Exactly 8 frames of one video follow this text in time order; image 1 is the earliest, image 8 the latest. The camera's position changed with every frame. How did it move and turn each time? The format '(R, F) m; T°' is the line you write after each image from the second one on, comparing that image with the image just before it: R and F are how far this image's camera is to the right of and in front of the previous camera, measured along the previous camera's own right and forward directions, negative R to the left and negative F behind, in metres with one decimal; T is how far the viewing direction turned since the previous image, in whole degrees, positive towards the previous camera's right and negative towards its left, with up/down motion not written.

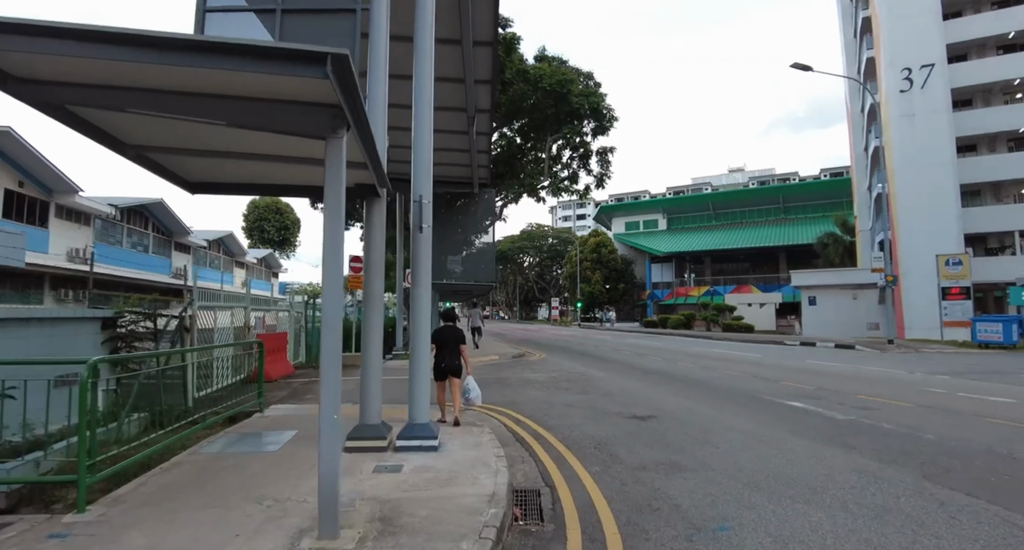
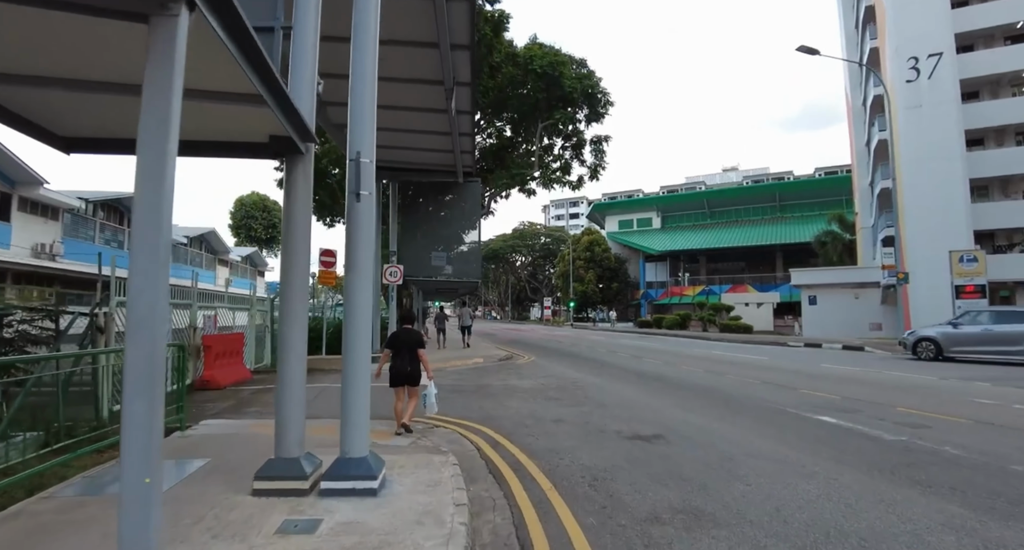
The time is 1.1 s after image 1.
(+0.2, +1.5) m; +1°
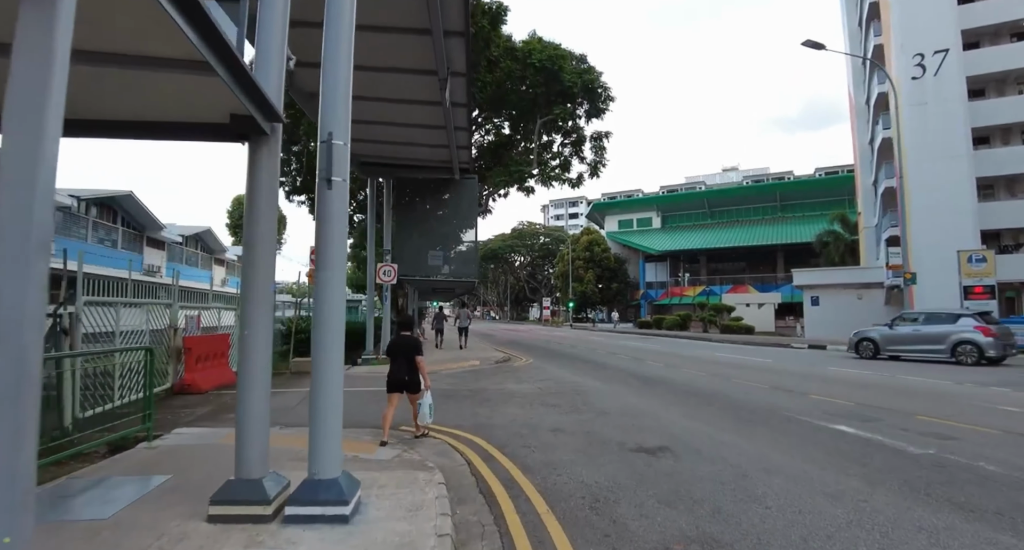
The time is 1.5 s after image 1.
(+0.1, +0.5) m; 0°
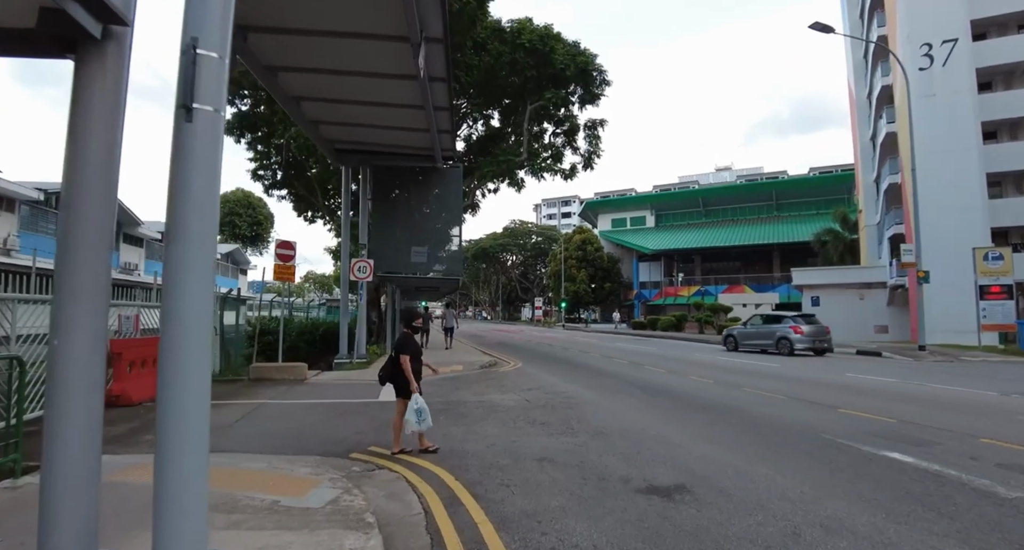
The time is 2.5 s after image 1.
(+0.2, +1.4) m; +1°
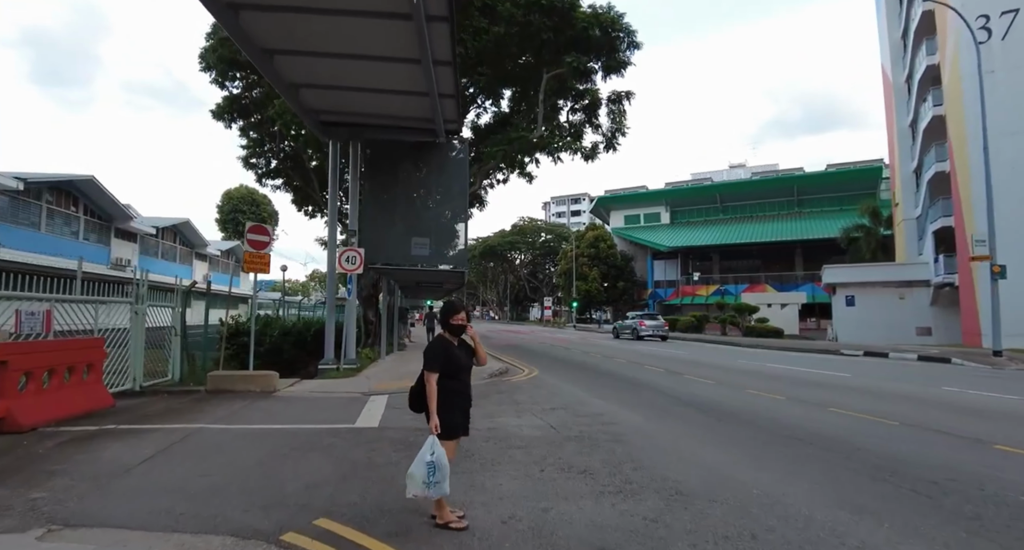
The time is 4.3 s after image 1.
(-0.2, +2.3) m; -1°
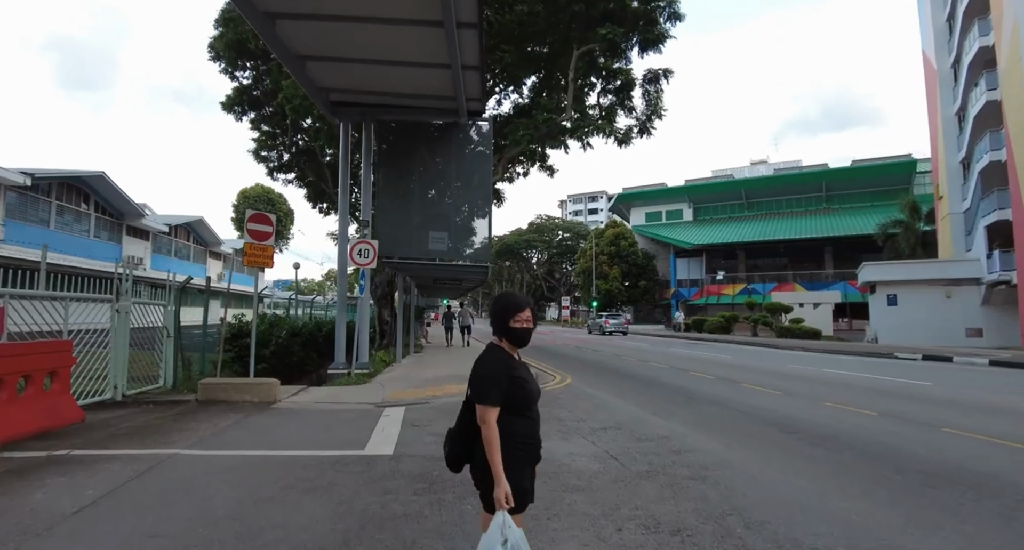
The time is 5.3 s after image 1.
(-0.4, +1.4) m; -2°
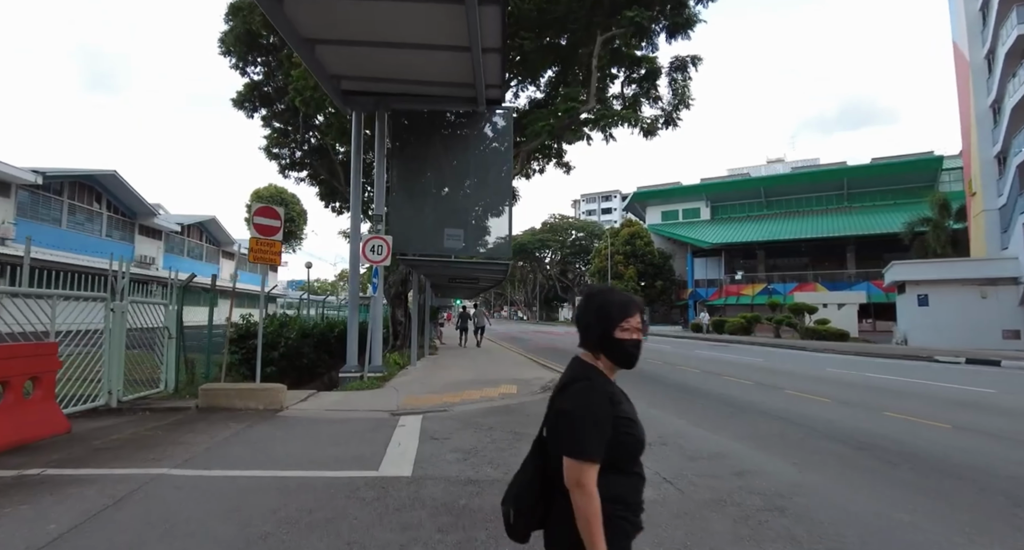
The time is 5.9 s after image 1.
(-0.2, +0.7) m; -1°
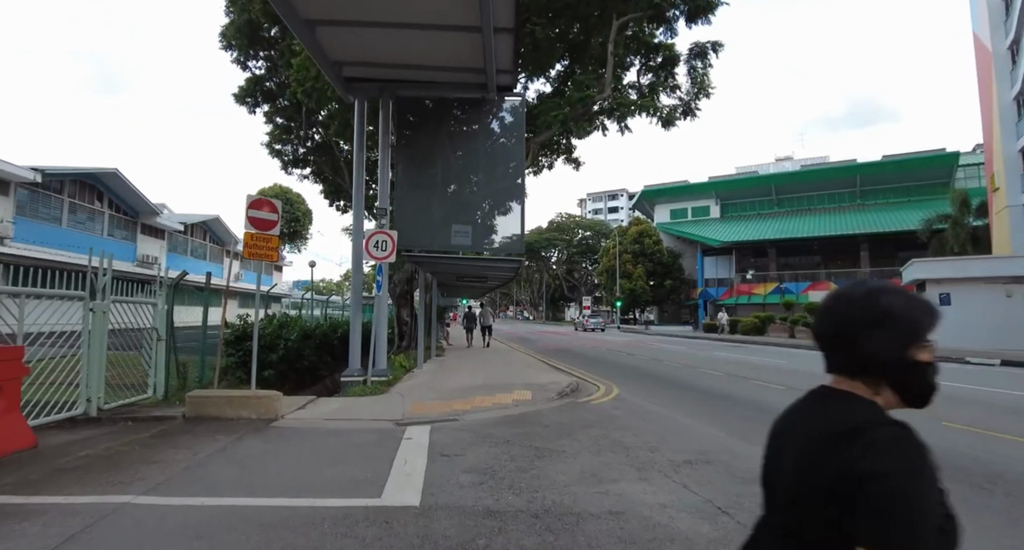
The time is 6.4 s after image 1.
(-0.2, +0.7) m; -1°
